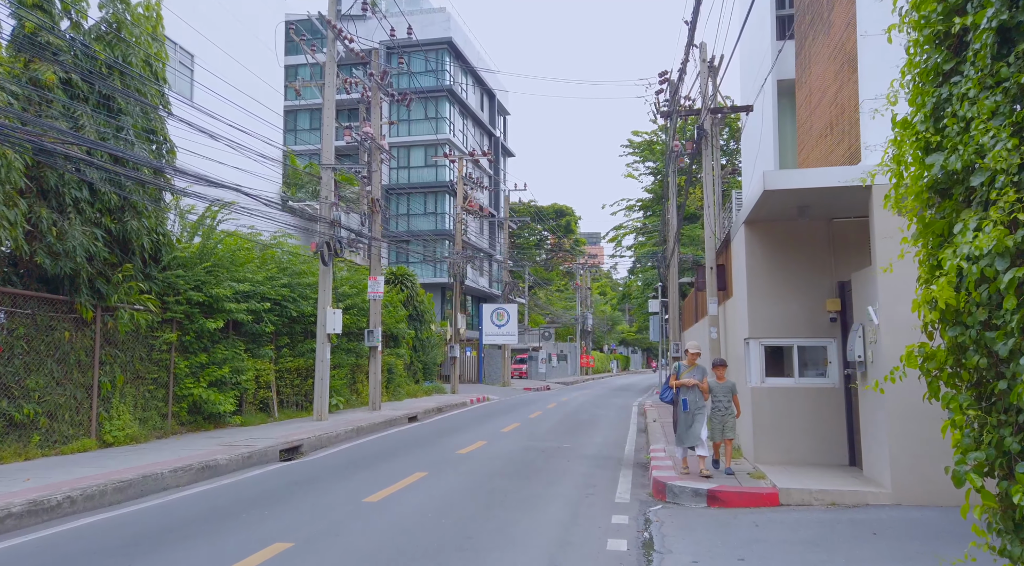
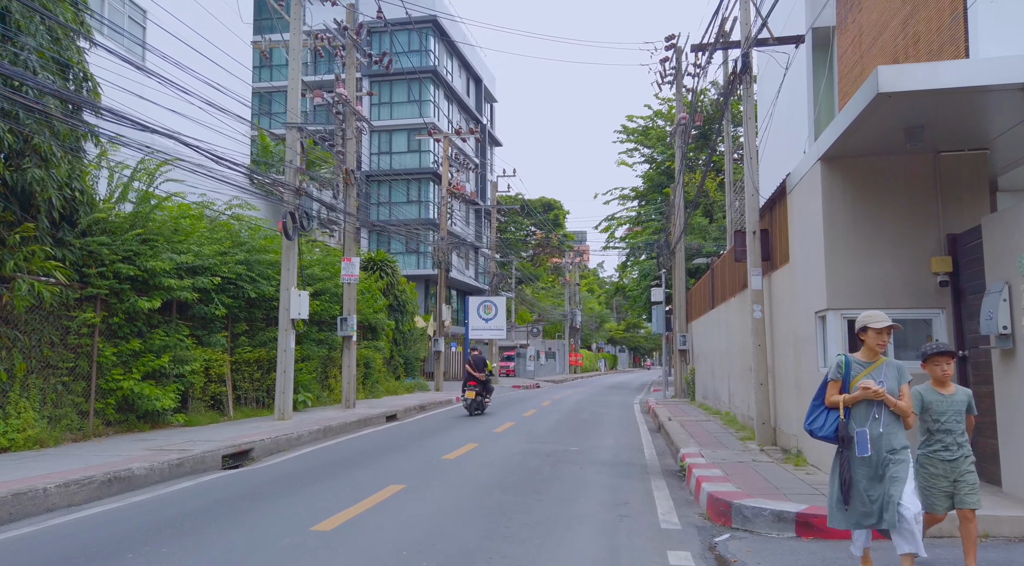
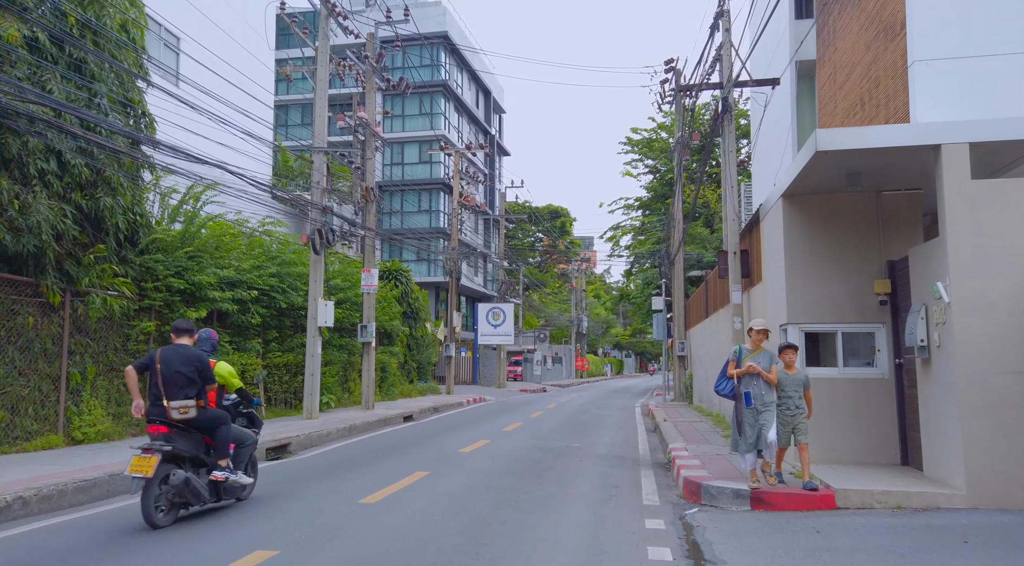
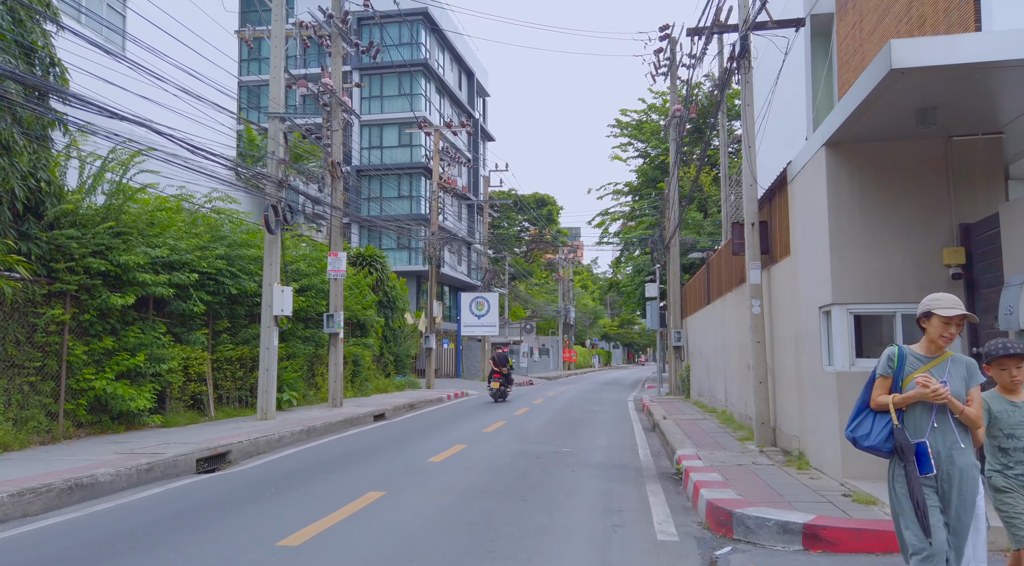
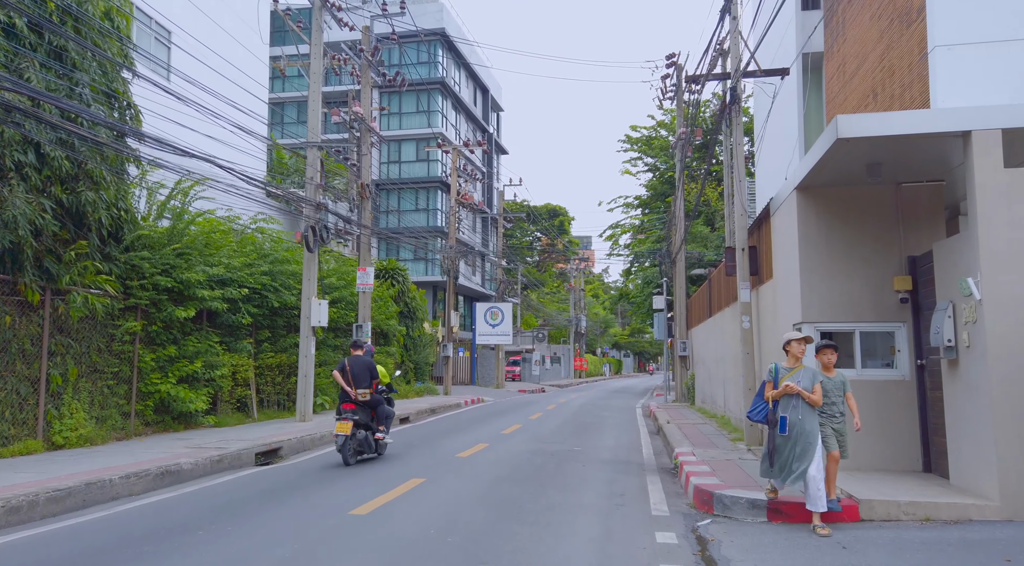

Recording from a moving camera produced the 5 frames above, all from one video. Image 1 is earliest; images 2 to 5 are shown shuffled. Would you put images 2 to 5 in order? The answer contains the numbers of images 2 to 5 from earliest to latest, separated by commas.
3, 5, 2, 4
